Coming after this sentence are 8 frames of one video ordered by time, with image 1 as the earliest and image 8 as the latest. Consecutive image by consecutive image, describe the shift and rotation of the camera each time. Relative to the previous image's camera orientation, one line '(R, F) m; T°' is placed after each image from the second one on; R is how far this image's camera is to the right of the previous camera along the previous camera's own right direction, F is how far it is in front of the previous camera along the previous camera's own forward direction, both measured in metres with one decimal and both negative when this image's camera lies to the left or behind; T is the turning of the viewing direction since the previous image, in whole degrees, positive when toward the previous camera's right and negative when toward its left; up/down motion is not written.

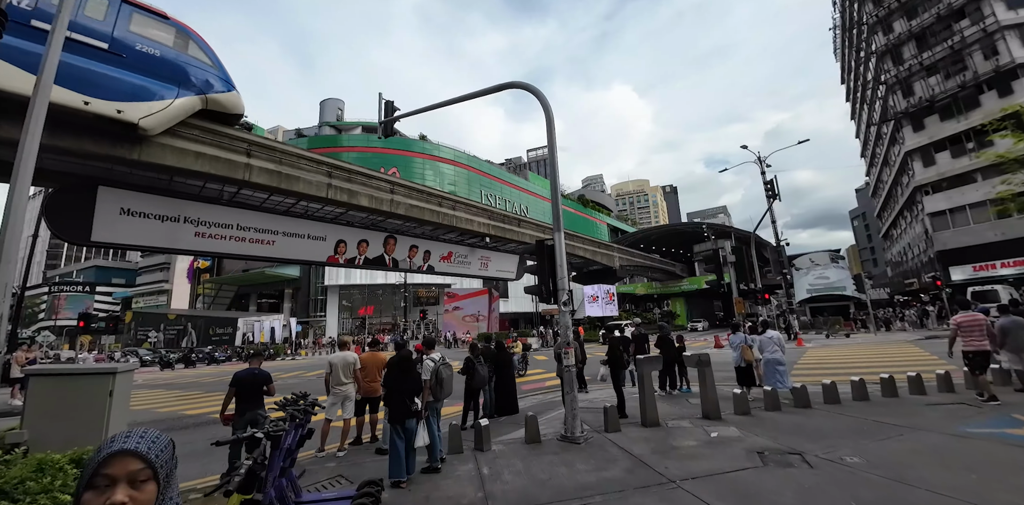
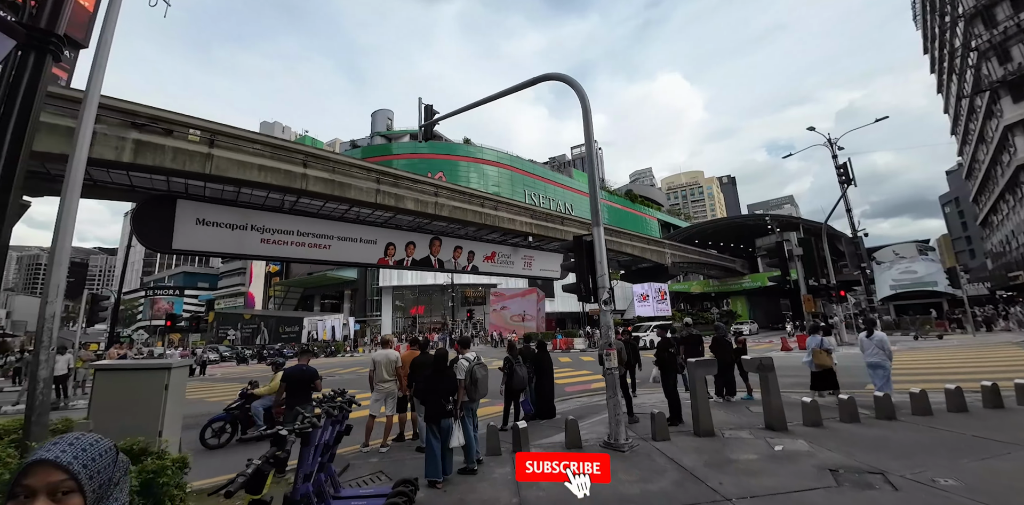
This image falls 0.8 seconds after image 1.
(+0.3, +0.2) m; -7°
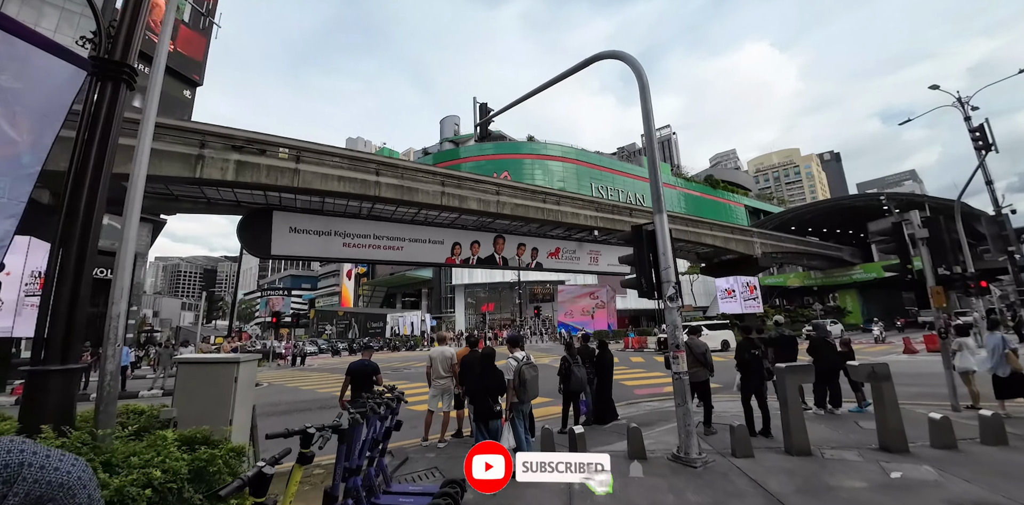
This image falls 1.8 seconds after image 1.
(+0.4, +0.3) m; -11°
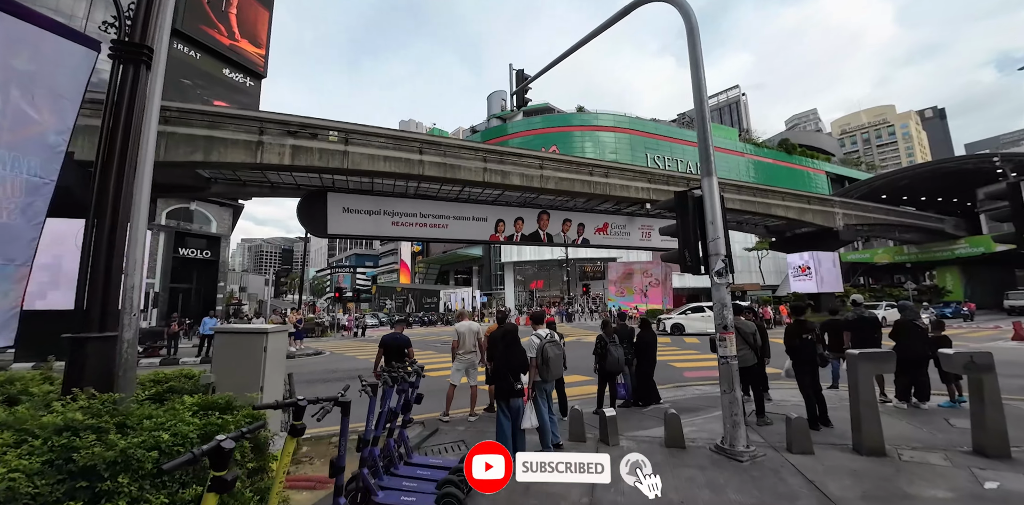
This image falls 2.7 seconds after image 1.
(+0.5, +0.3) m; -8°
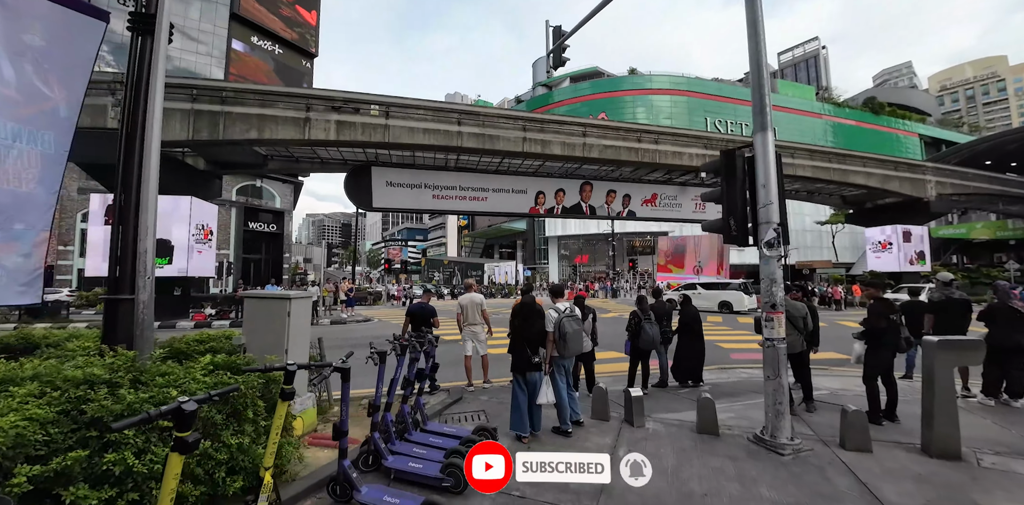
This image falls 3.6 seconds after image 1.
(+0.4, +0.3) m; -8°
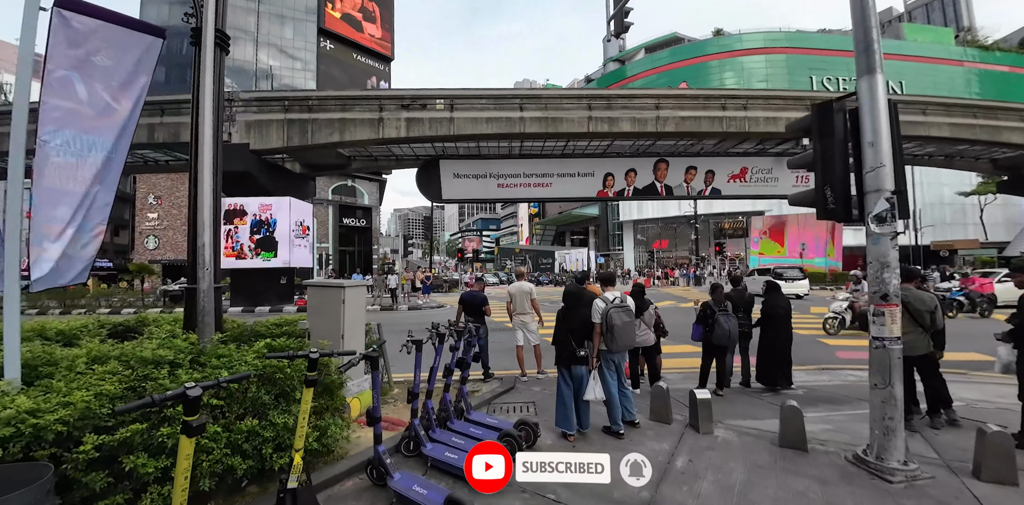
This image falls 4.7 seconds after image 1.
(+0.5, +0.3) m; -12°
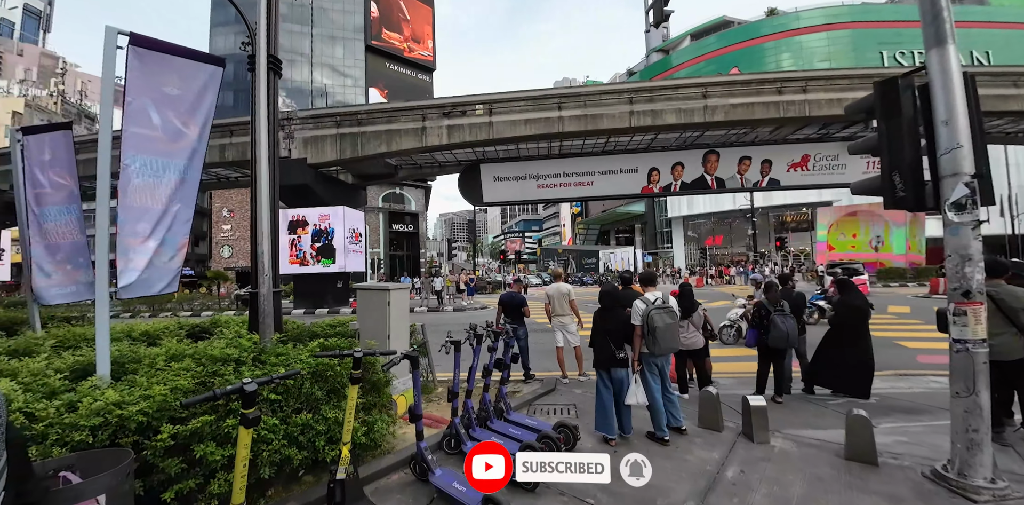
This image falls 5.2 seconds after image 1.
(+0.1, 0.0) m; -7°
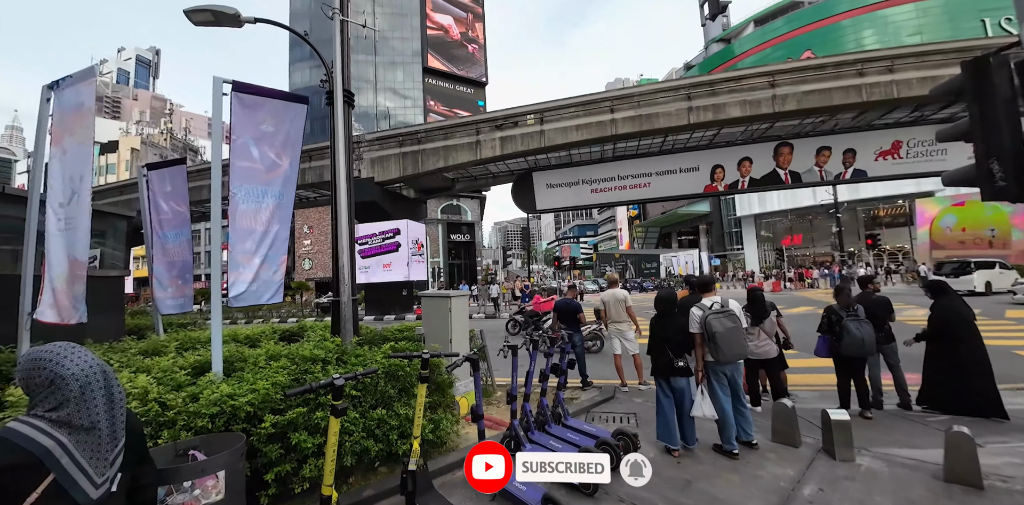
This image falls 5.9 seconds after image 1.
(0.0, -0.2) m; -8°
